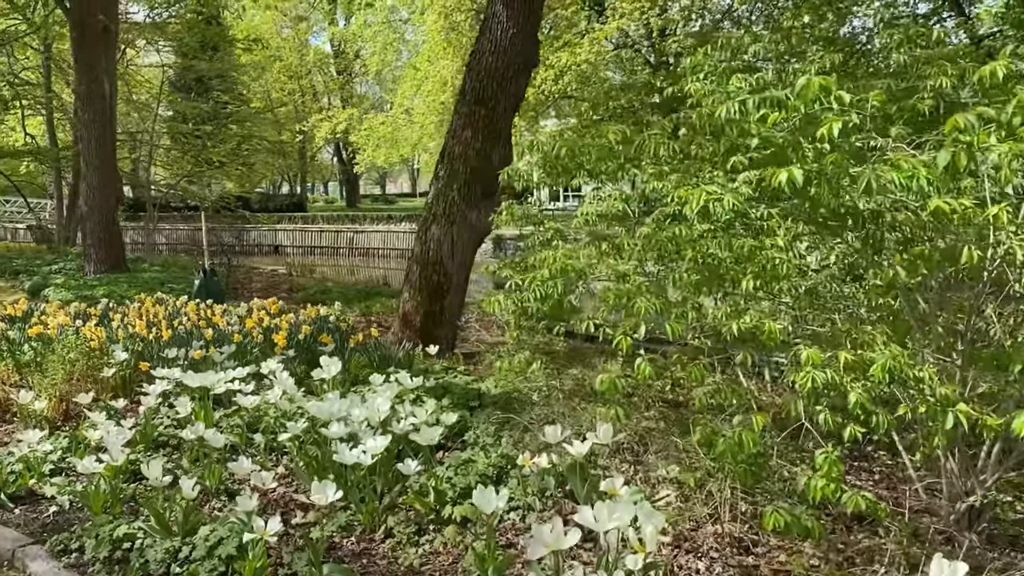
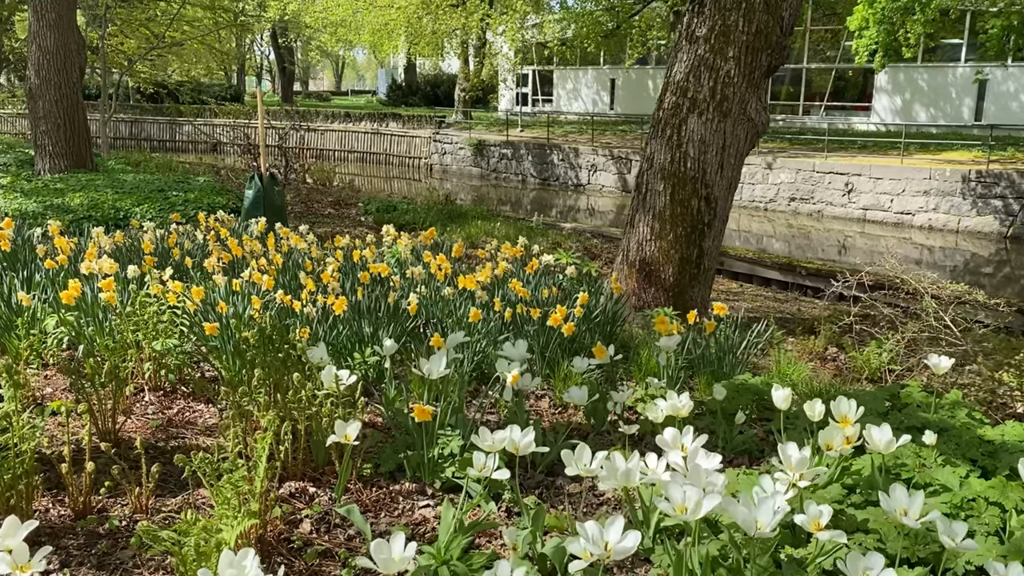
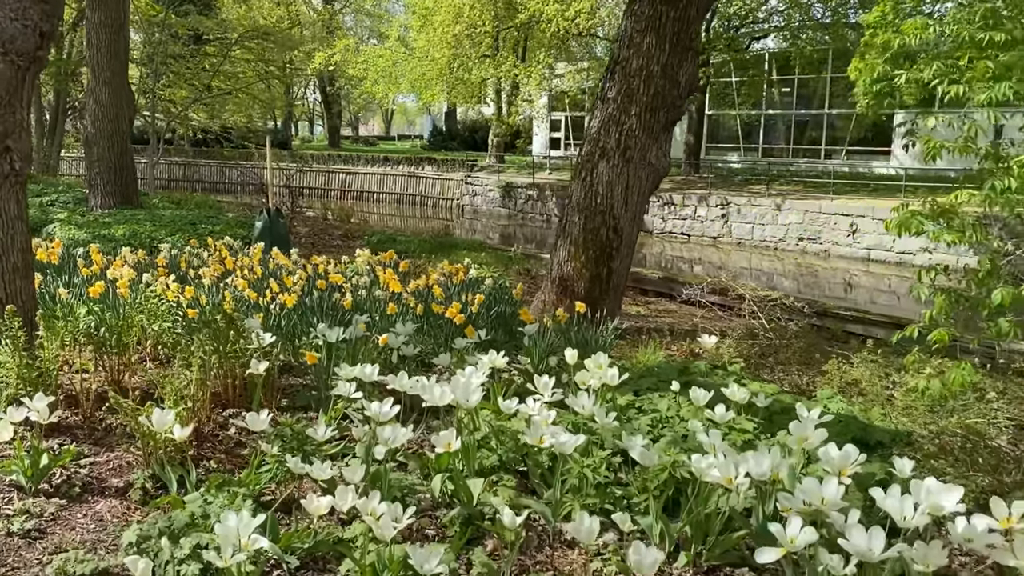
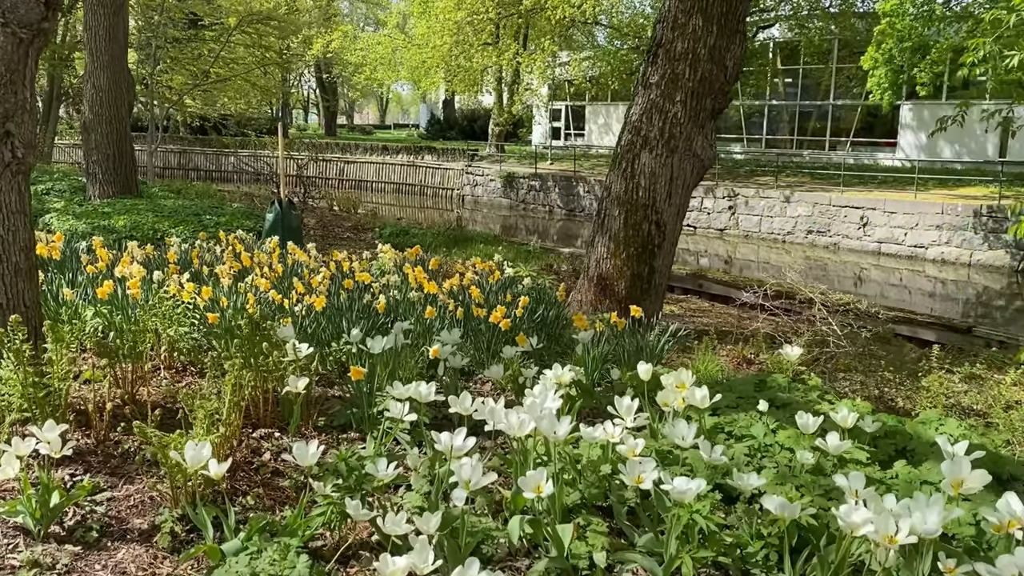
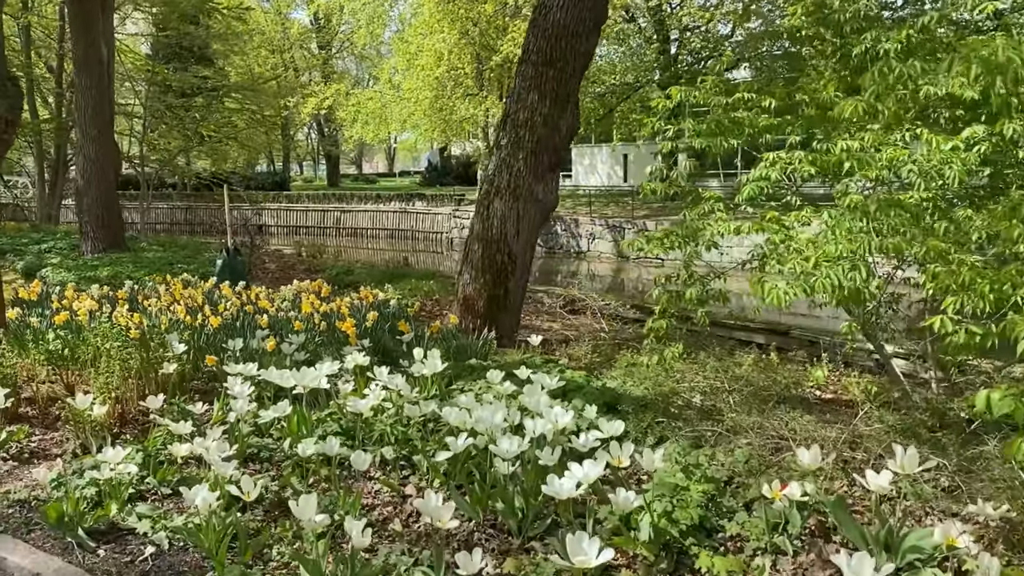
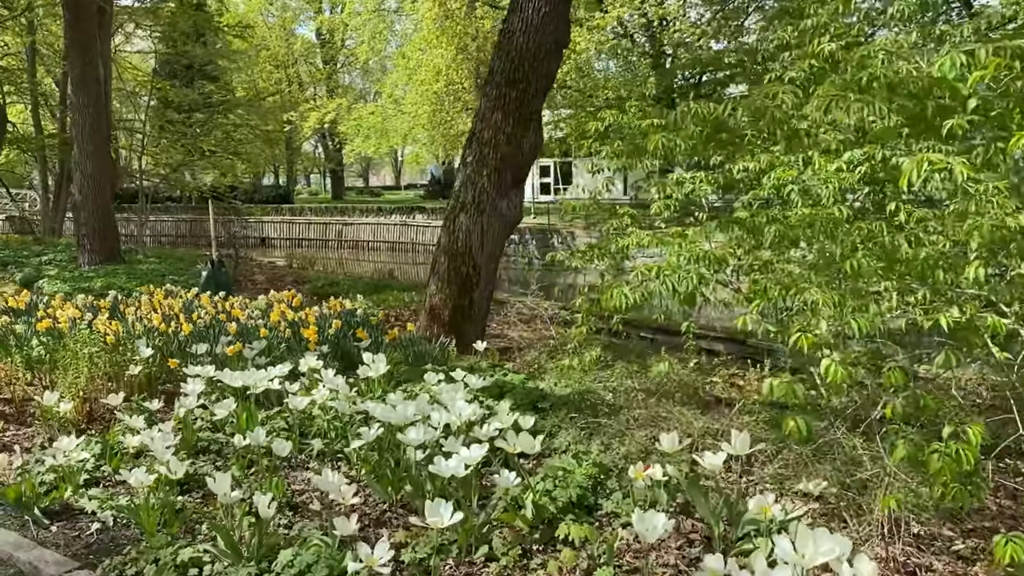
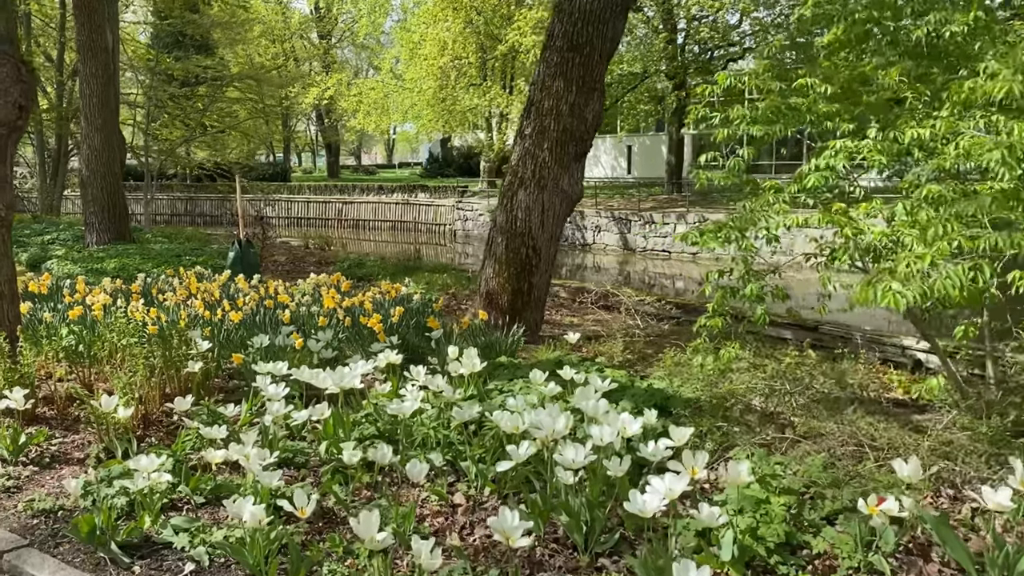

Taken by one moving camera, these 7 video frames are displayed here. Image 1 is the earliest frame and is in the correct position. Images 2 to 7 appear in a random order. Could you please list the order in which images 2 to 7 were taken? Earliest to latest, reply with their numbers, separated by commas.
6, 5, 7, 3, 4, 2
